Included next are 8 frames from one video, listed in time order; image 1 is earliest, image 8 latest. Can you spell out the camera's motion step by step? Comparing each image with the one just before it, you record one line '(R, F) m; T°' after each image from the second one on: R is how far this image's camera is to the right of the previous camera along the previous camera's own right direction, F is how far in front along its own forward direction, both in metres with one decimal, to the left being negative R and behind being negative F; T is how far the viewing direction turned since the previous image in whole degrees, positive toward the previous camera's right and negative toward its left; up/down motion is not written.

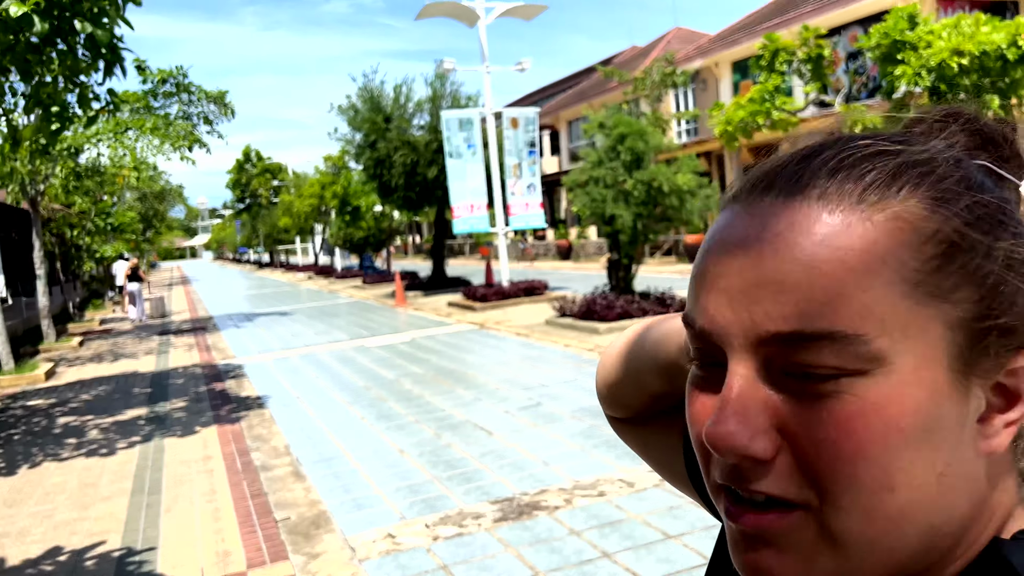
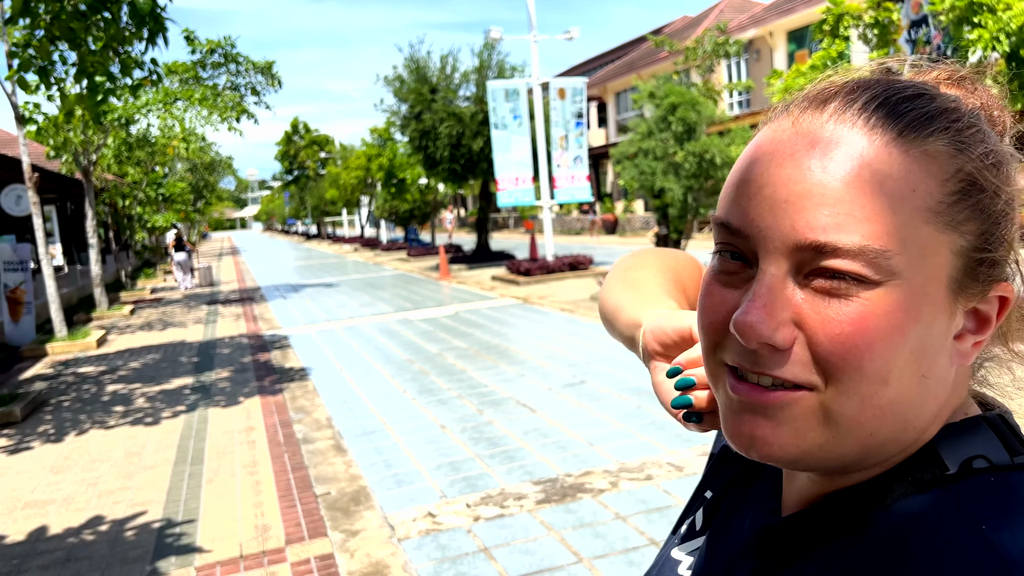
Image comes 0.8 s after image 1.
(0.0, +0.2) m; -3°
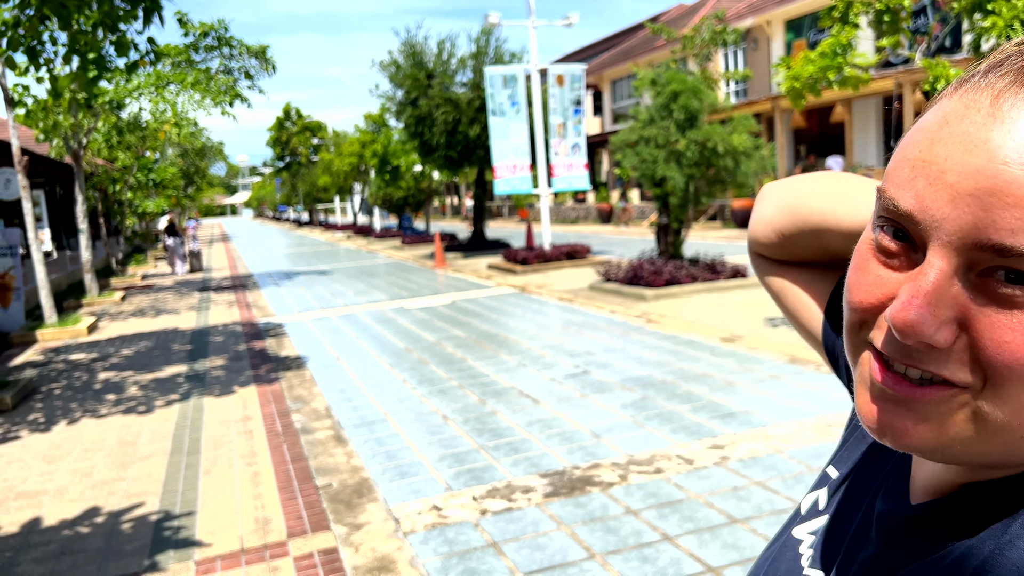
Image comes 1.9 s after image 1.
(-0.1, +0.1) m; +1°
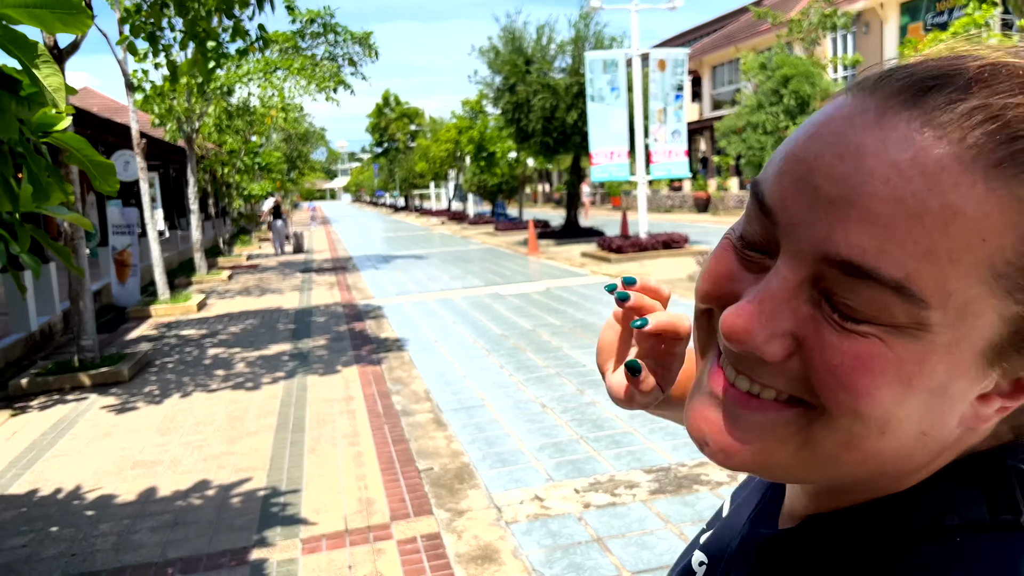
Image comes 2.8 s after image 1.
(-0.1, +0.1) m; -6°
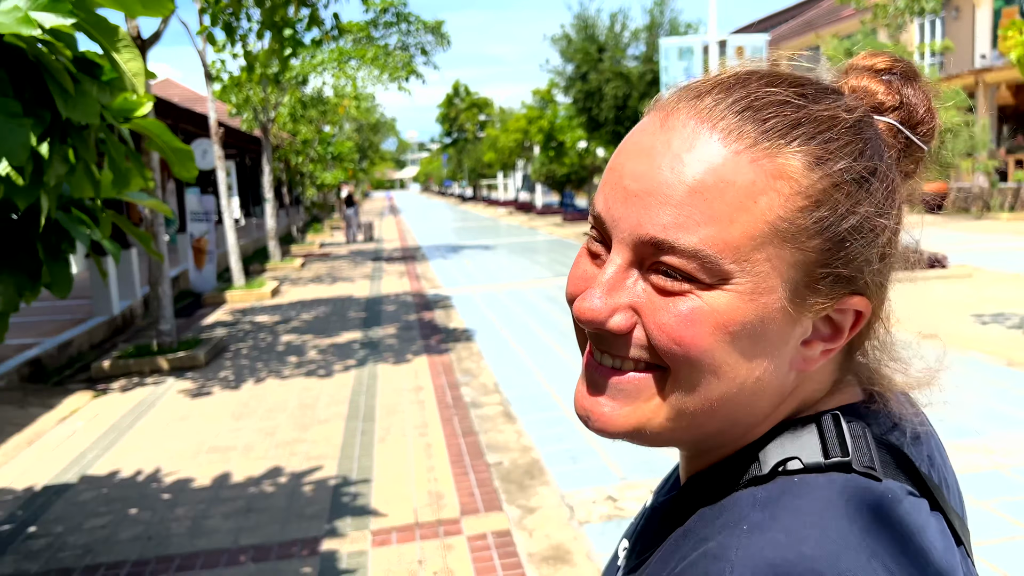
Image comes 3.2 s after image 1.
(0.0, +0.1) m; -5°
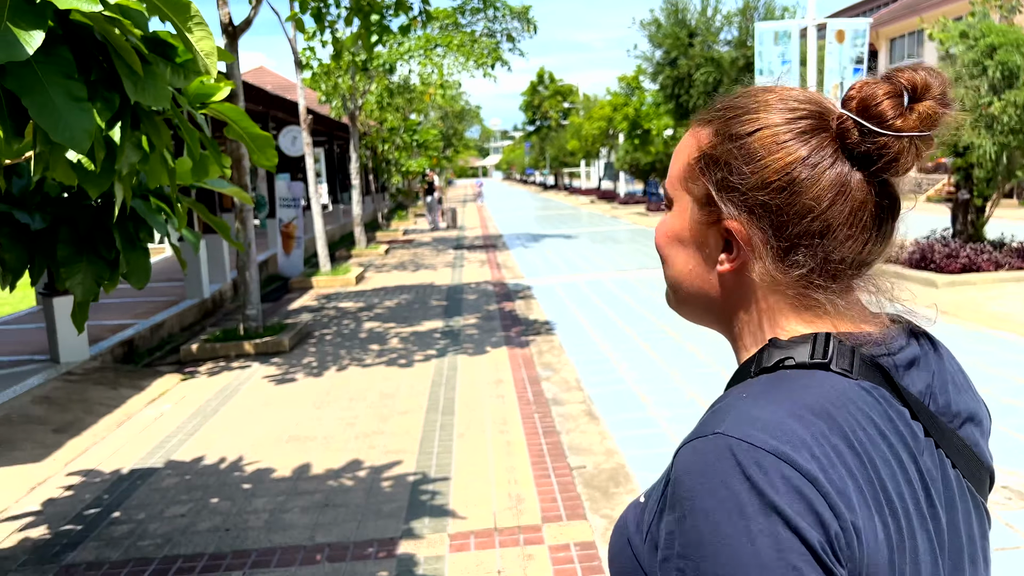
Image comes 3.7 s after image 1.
(0.0, +0.2) m; -6°
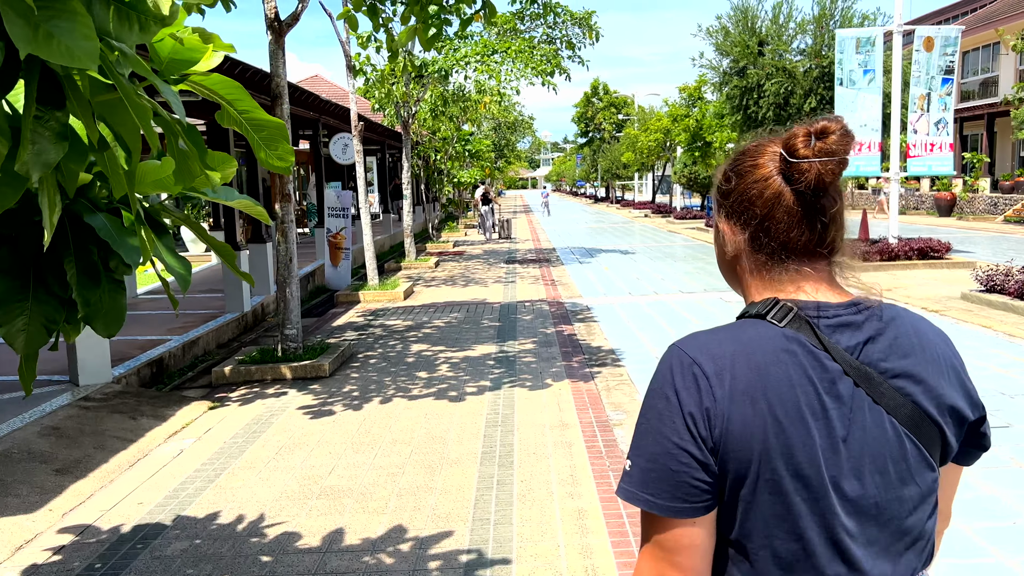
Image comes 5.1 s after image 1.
(-0.2, +0.8) m; -3°
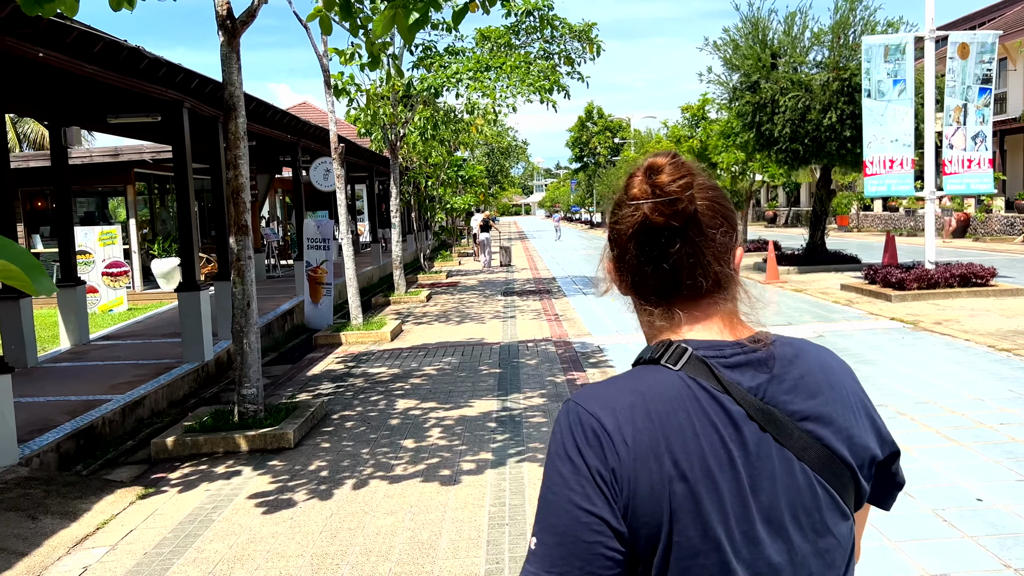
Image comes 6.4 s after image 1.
(-0.1, +1.2) m; 0°
